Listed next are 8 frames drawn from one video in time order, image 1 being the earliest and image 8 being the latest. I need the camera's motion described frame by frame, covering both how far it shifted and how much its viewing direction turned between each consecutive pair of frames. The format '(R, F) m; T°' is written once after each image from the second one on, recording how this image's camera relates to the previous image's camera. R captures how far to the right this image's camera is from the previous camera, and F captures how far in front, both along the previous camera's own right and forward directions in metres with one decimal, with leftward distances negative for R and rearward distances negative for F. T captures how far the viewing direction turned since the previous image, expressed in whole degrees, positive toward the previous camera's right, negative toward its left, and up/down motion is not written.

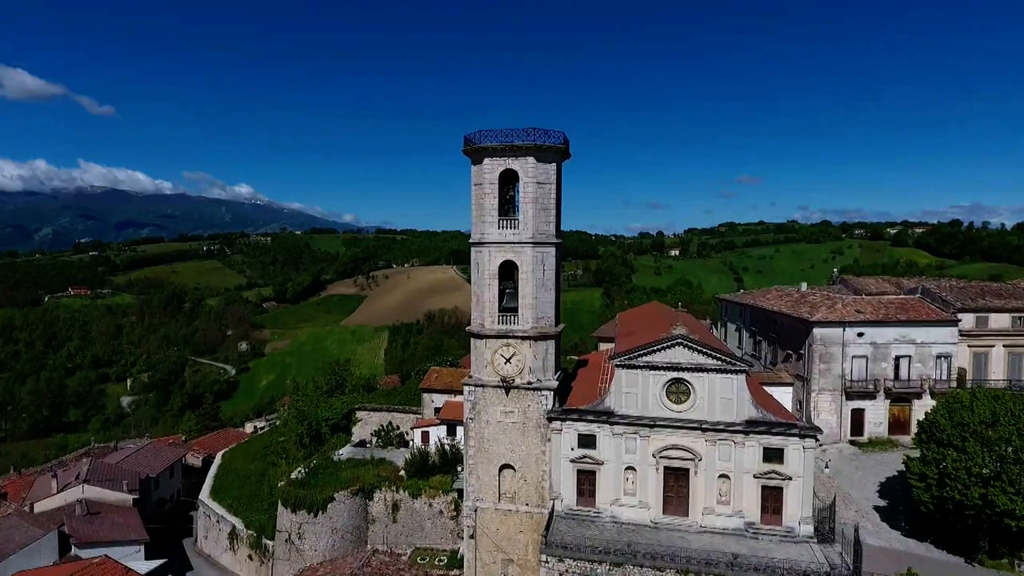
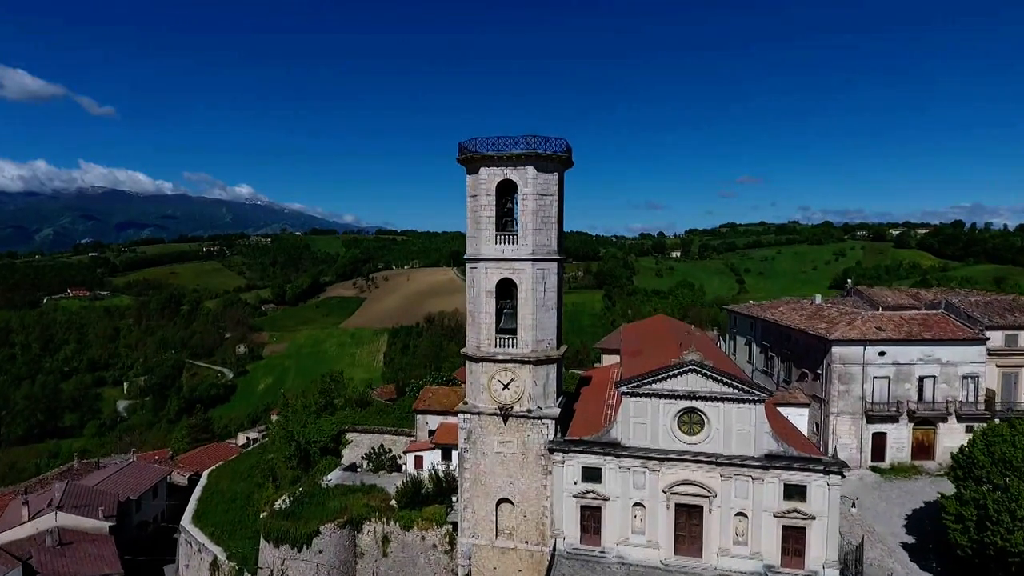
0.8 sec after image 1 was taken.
(+0.1, +1.4) m; 0°
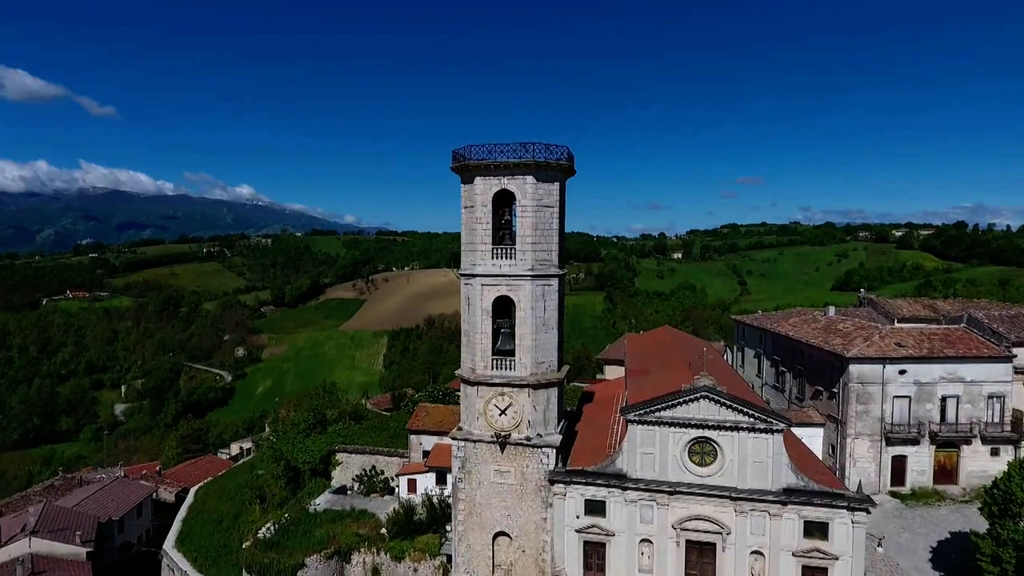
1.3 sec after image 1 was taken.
(+0.1, +1.2) m; 0°
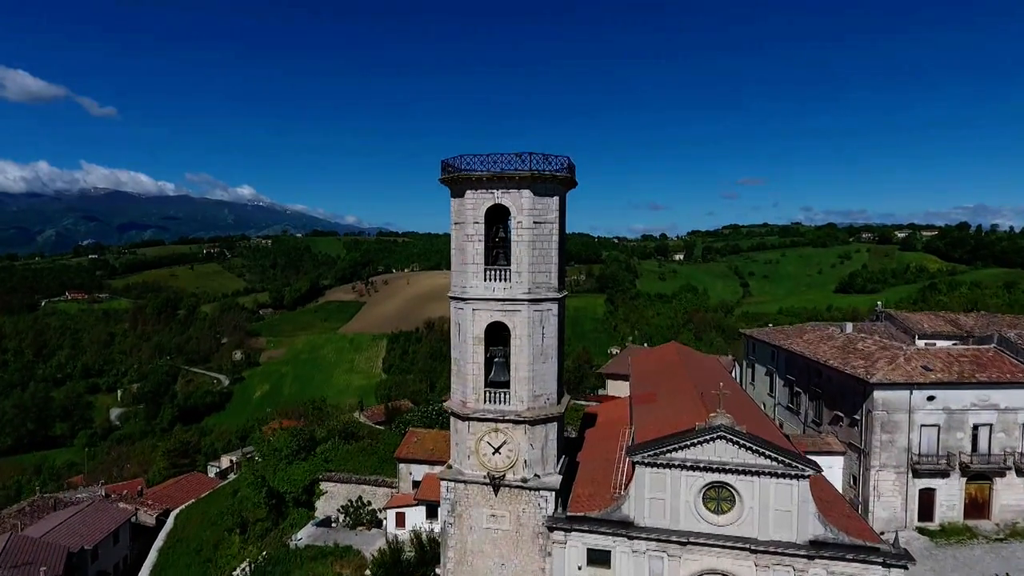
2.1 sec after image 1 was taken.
(+0.2, +1.5) m; 0°
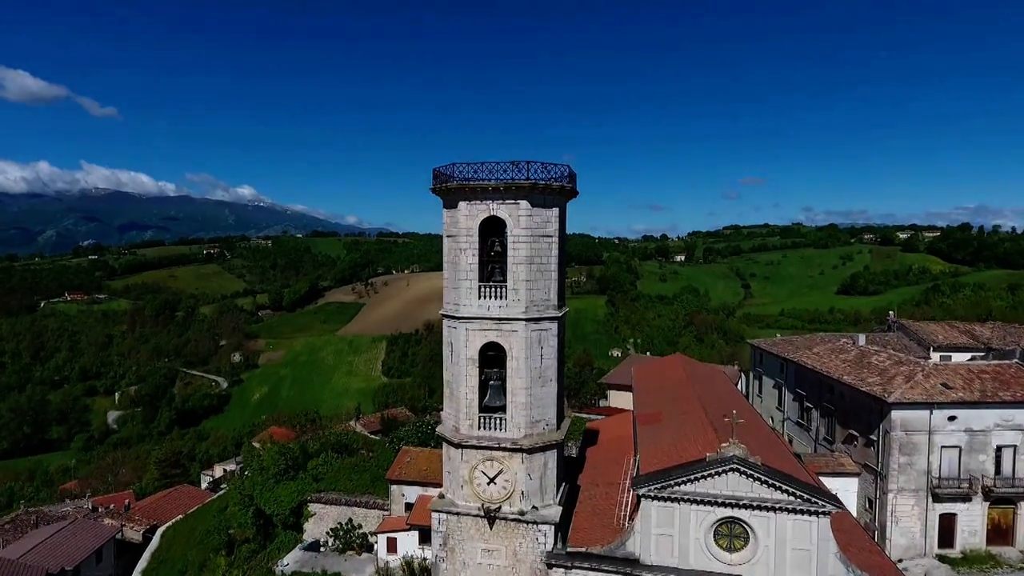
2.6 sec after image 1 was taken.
(+0.1, +1.0) m; 0°
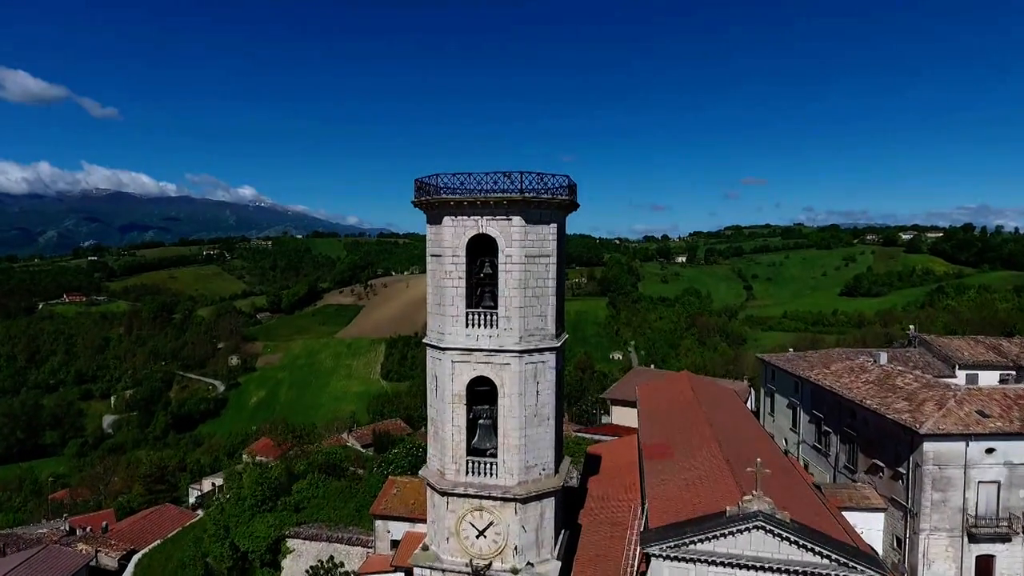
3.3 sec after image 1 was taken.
(+0.2, +1.6) m; 0°
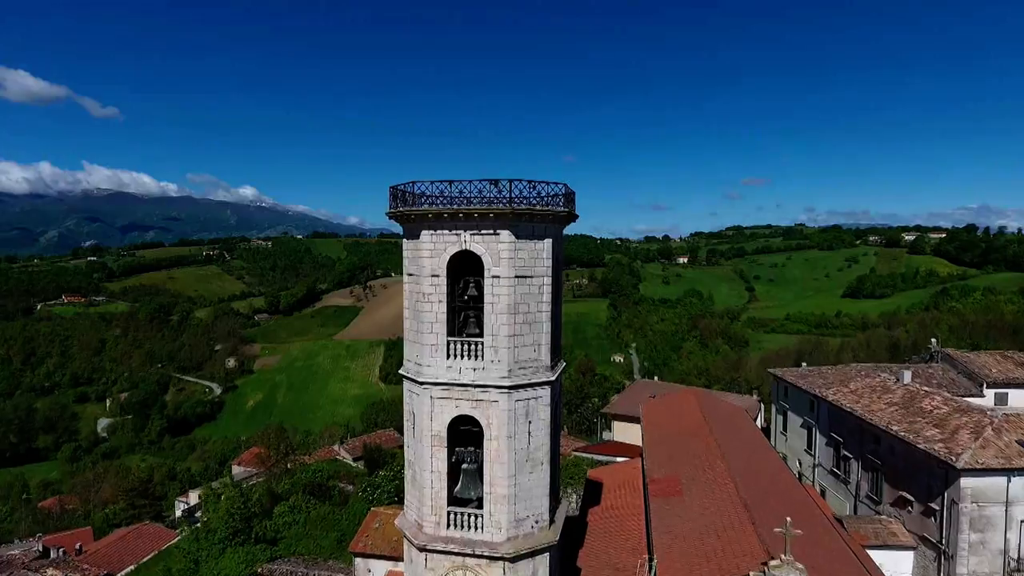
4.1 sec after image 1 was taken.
(+0.2, +1.6) m; 0°
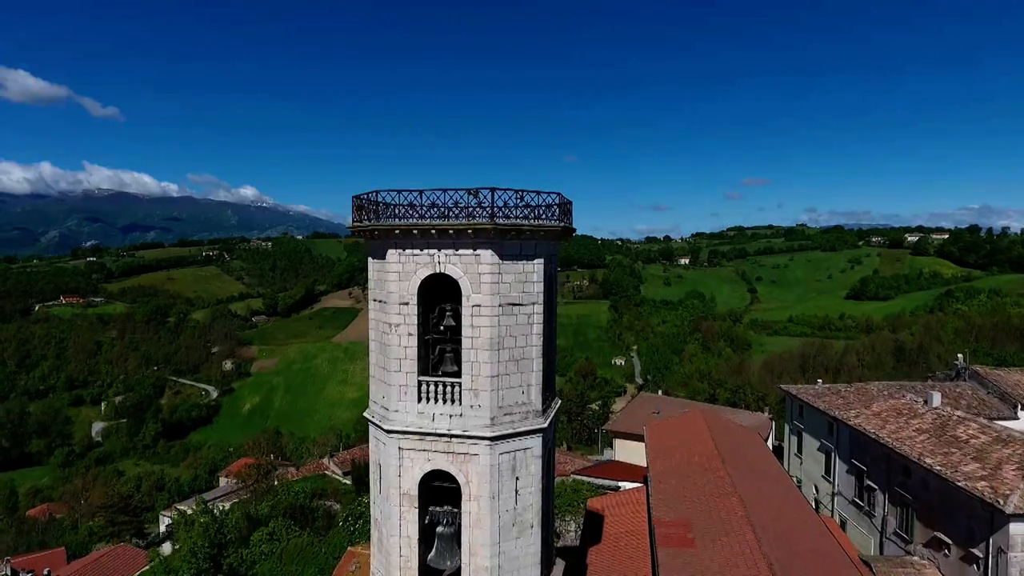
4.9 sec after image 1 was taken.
(+0.2, +1.7) m; 0°
